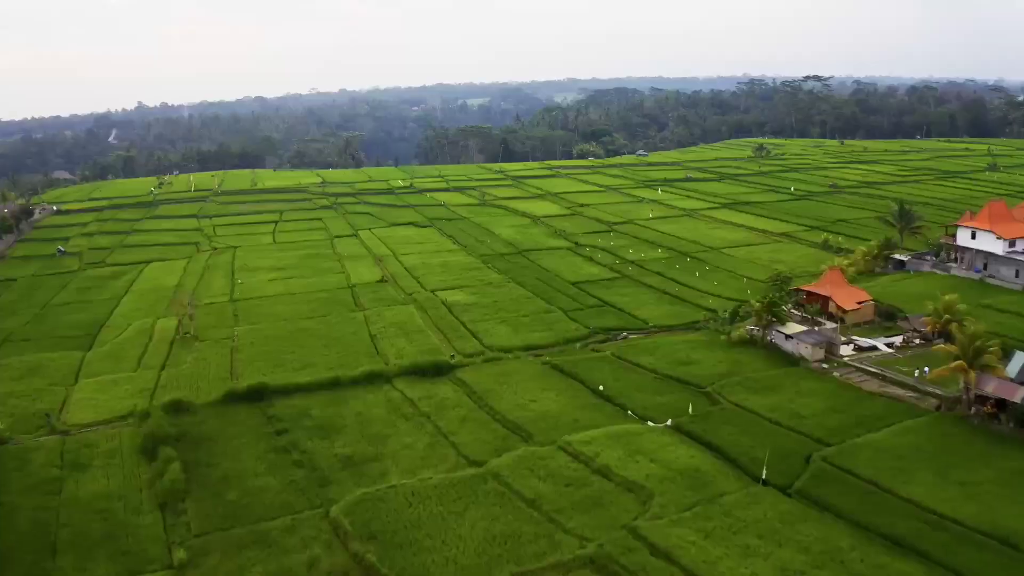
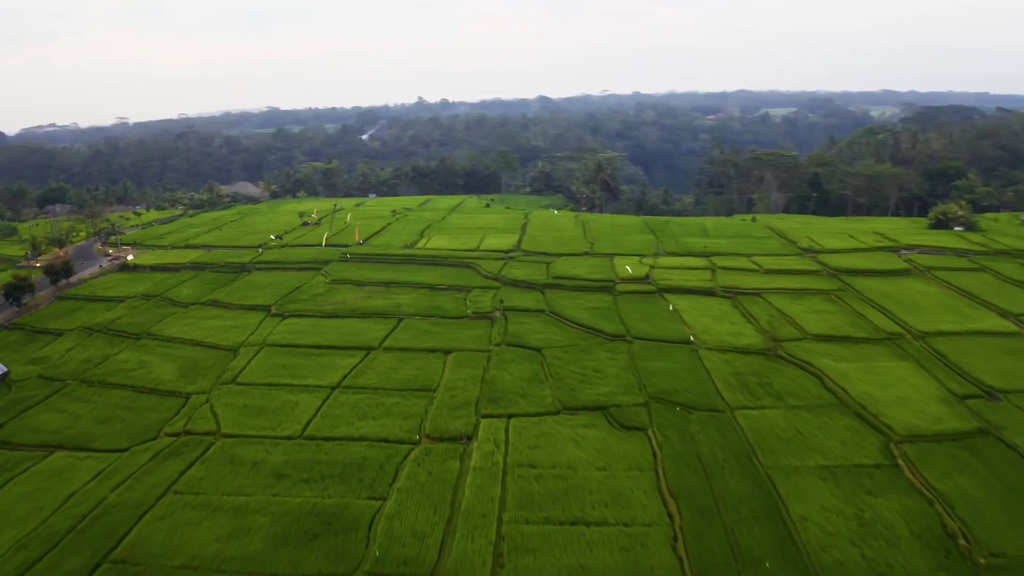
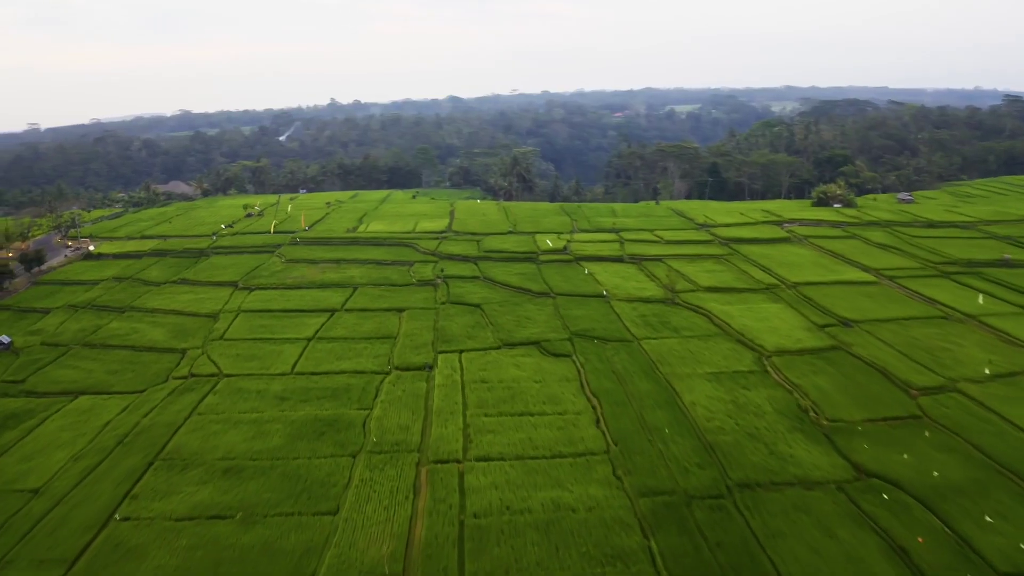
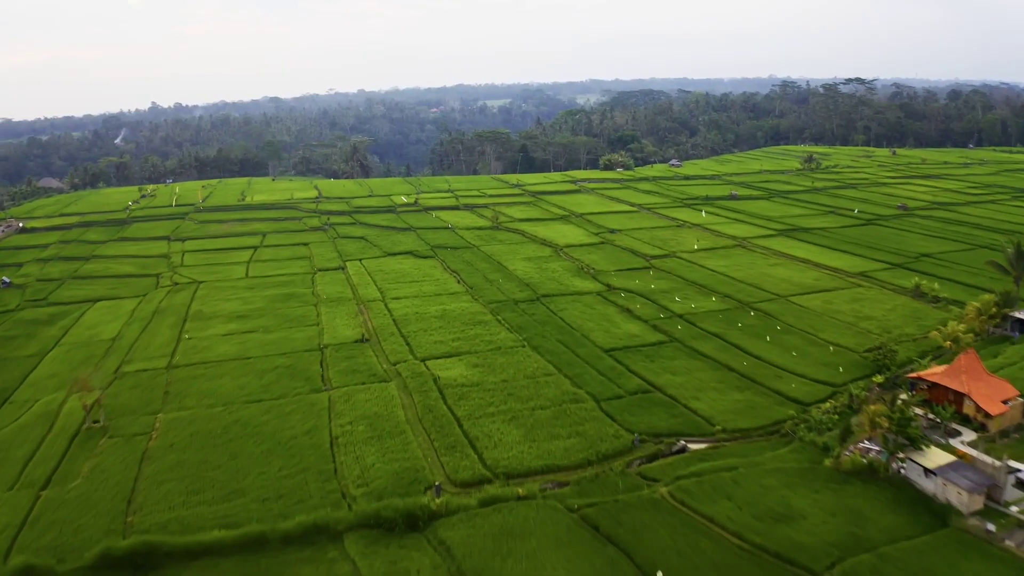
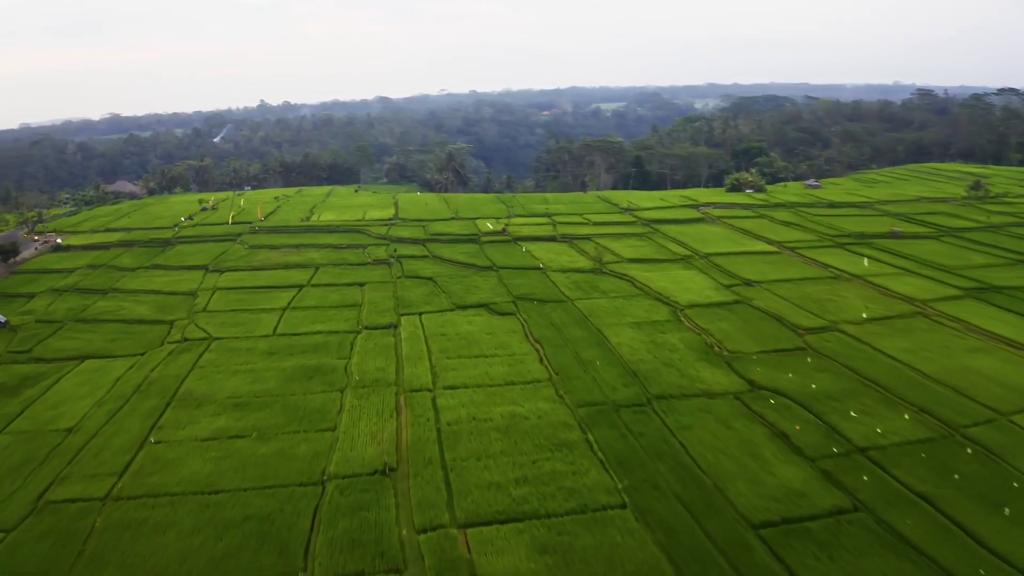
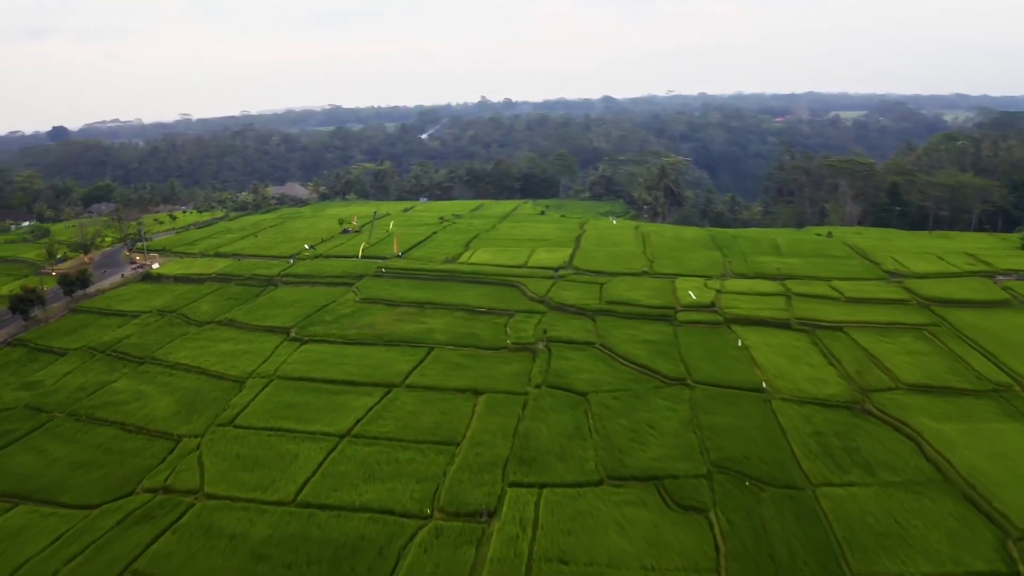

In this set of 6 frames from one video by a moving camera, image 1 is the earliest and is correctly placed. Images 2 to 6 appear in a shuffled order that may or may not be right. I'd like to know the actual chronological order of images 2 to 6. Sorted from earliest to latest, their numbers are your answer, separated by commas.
4, 5, 3, 2, 6
